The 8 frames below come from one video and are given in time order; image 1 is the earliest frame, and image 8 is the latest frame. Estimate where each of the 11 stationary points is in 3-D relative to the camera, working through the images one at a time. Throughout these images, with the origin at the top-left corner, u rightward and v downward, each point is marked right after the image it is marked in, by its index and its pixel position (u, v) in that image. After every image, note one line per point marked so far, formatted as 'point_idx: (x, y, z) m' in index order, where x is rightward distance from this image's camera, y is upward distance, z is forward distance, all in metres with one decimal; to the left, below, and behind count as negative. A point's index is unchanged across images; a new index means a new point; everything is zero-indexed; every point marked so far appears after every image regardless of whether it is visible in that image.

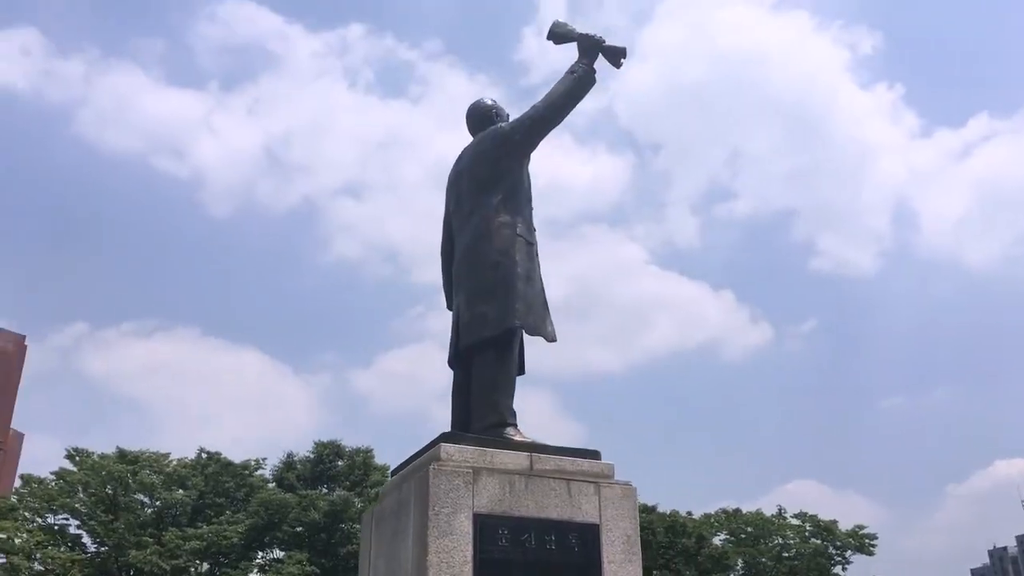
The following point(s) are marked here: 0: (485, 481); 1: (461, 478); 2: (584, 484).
0: (-0.1, -0.9, +4.1) m
1: (-0.2, -0.8, +4.0) m
2: (+0.3, -0.9, +4.3) m
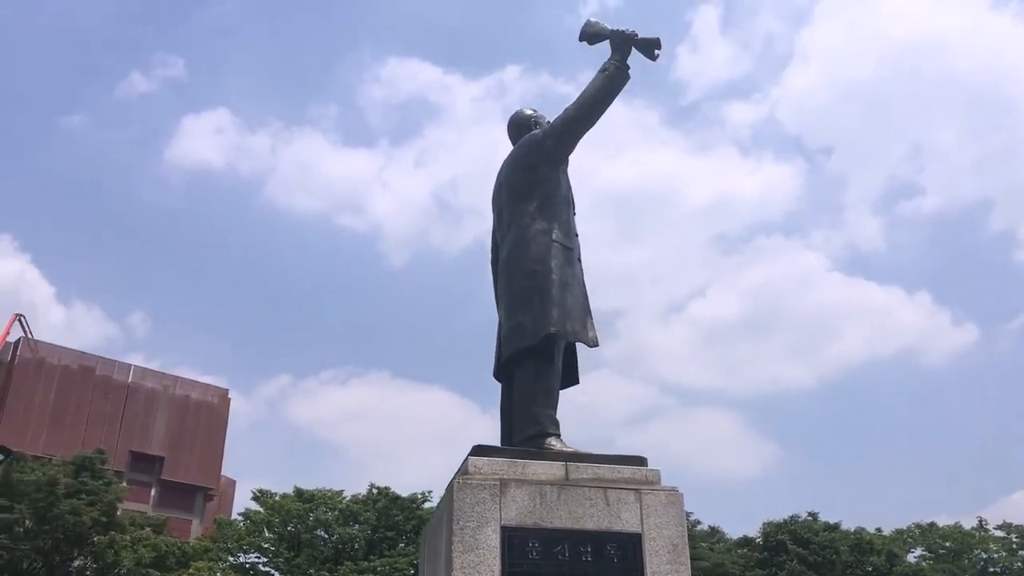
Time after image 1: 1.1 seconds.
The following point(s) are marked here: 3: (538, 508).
0: (0.0, -0.9, +4.0) m
1: (-0.1, -0.9, +4.0) m
2: (+0.5, -0.9, +4.1) m
3: (+0.1, -0.9, +4.0) m
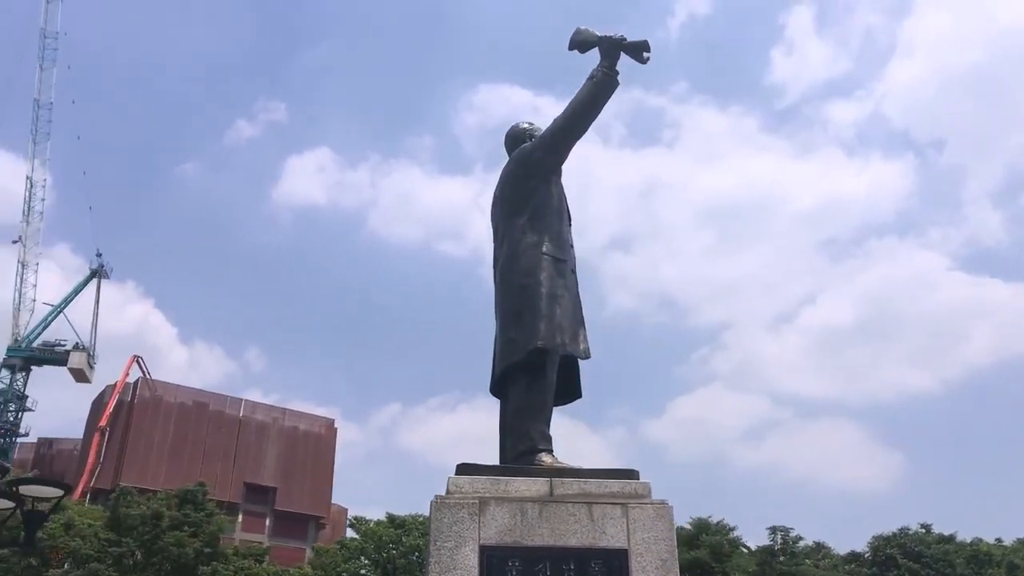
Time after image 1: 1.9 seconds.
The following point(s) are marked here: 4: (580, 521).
0: (-0.1, -0.9, +3.9) m
1: (-0.2, -0.9, +3.9) m
2: (+0.4, -0.9, +4.0) m
3: (0.0, -1.0, +3.9) m
4: (+0.3, -1.0, +3.9) m
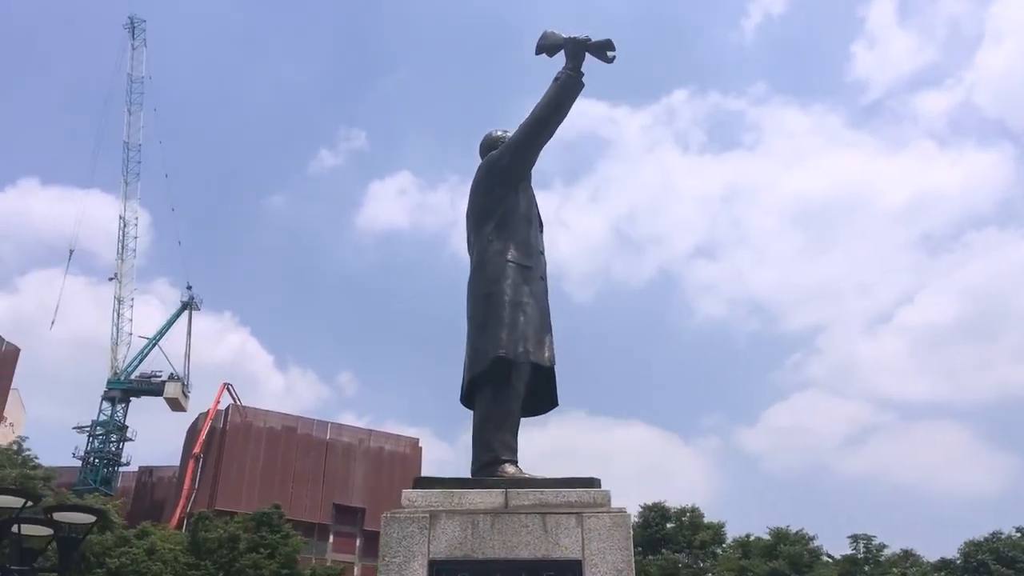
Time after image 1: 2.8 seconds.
0: (-0.3, -1.0, +3.8) m
1: (-0.4, -1.0, +3.8) m
2: (+0.2, -1.0, +3.9) m
3: (-0.2, -1.0, +3.8) m
4: (+0.1, -1.0, +3.8) m
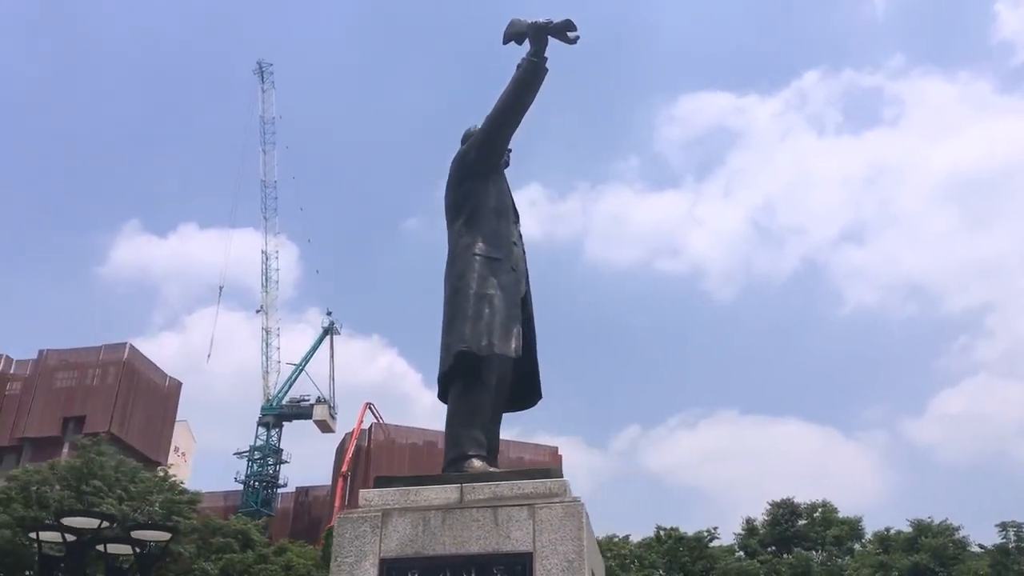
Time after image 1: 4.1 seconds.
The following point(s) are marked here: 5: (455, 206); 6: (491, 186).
0: (-0.5, -1.0, +3.8) m
1: (-0.6, -1.0, +3.8) m
2: (0.0, -0.9, +3.8) m
3: (-0.4, -1.0, +3.8) m
4: (-0.1, -1.0, +3.7) m
5: (-0.3, +0.4, +4.9) m
6: (-0.1, +0.5, +4.9) m
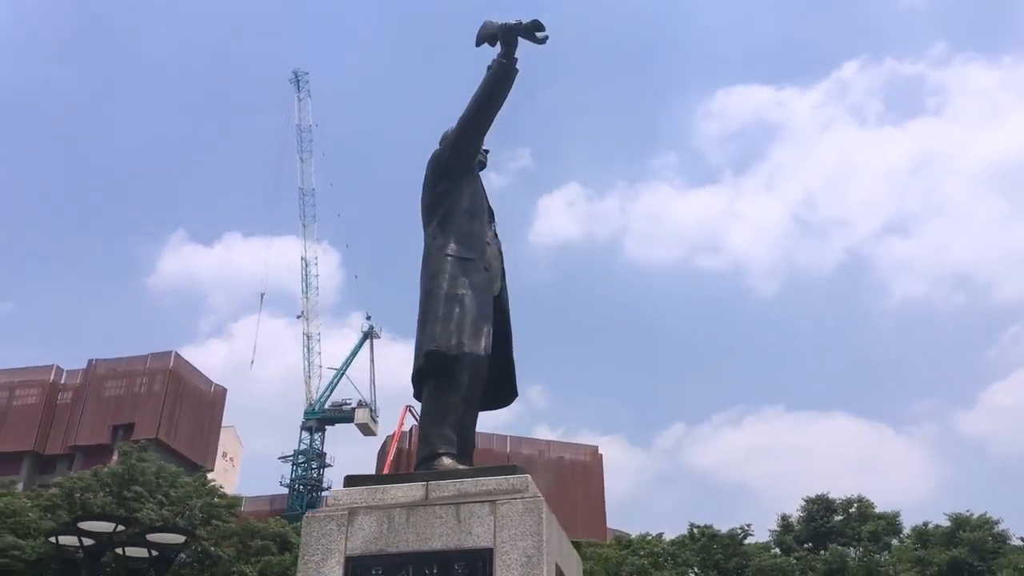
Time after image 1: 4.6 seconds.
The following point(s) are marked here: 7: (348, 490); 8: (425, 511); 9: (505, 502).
0: (-0.6, -1.0, +3.9) m
1: (-0.7, -1.0, +3.9) m
2: (-0.1, -0.9, +3.8) m
3: (-0.5, -1.0, +3.8) m
4: (-0.3, -1.0, +3.8) m
5: (-0.4, +0.4, +4.9) m
6: (-0.2, +0.5, +4.9) m
7: (-0.7, -0.9, +4.1) m
8: (-0.4, -0.9, +3.9) m
9: (0.0, -0.9, +3.8) m
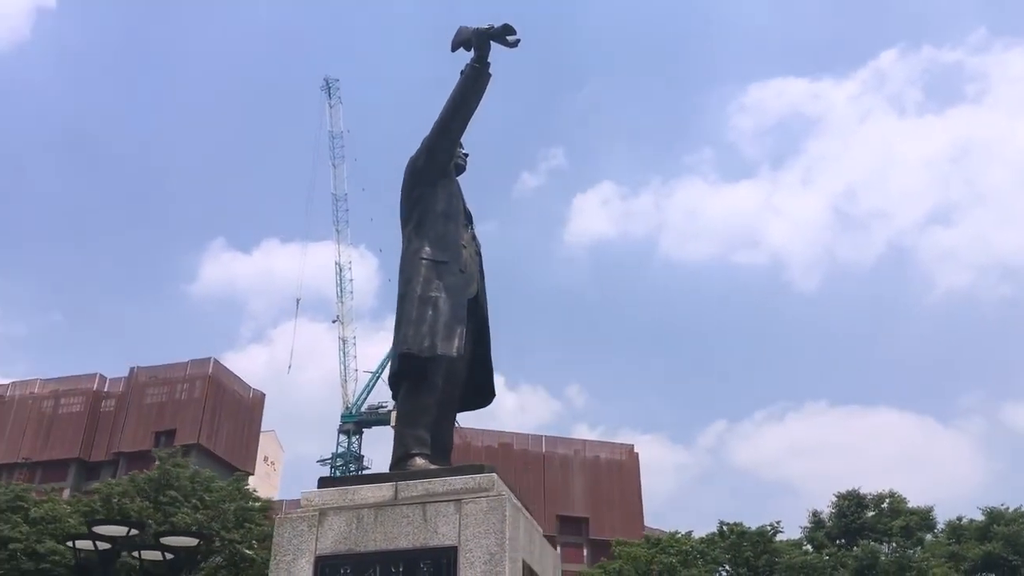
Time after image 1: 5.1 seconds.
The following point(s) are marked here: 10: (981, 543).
0: (-0.8, -1.0, +4.0) m
1: (-0.9, -1.0, +4.0) m
2: (-0.3, -0.9, +3.9) m
3: (-0.7, -1.0, +3.9) m
4: (-0.4, -1.0, +3.9) m
5: (-0.6, +0.4, +5.0) m
6: (-0.4, +0.5, +5.0) m
7: (-0.8, -0.9, +4.1) m
8: (-0.5, -0.9, +3.9) m
9: (-0.2, -0.9, +3.9) m
10: (+9.7, -5.3, +19.2) m
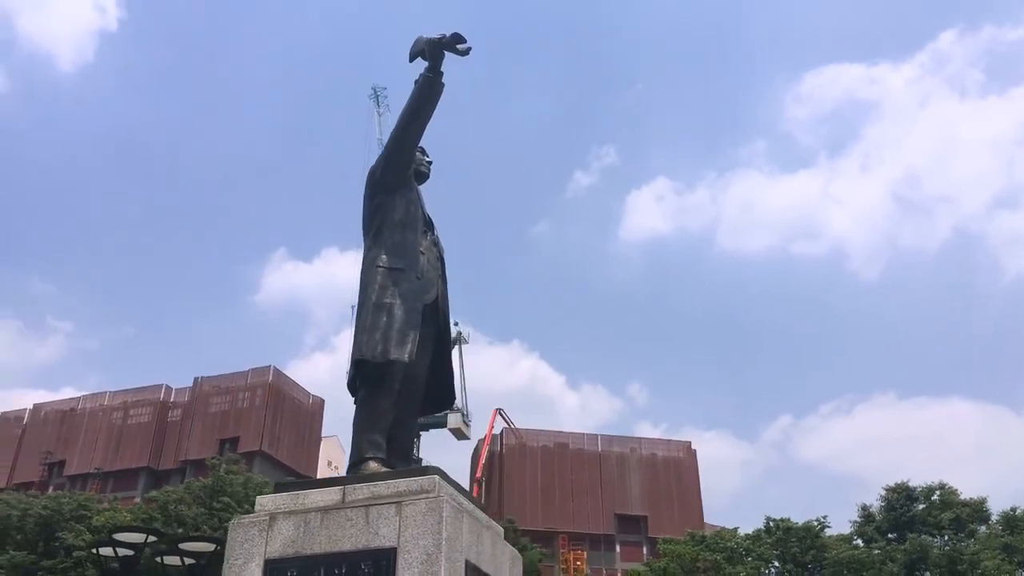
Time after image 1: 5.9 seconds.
0: (-1.0, -1.0, +4.1) m
1: (-1.1, -1.1, +4.1) m
2: (-0.5, -0.9, +4.0) m
3: (-0.9, -1.1, +4.0) m
4: (-0.7, -1.0, +4.0) m
5: (-0.8, +0.4, +5.1) m
6: (-0.6, +0.5, +5.1) m
7: (-1.1, -1.0, +4.3) m
8: (-0.8, -1.0, +4.0) m
9: (-0.4, -0.9, +4.0) m
10: (+10.5, -4.9, +18.6) m
